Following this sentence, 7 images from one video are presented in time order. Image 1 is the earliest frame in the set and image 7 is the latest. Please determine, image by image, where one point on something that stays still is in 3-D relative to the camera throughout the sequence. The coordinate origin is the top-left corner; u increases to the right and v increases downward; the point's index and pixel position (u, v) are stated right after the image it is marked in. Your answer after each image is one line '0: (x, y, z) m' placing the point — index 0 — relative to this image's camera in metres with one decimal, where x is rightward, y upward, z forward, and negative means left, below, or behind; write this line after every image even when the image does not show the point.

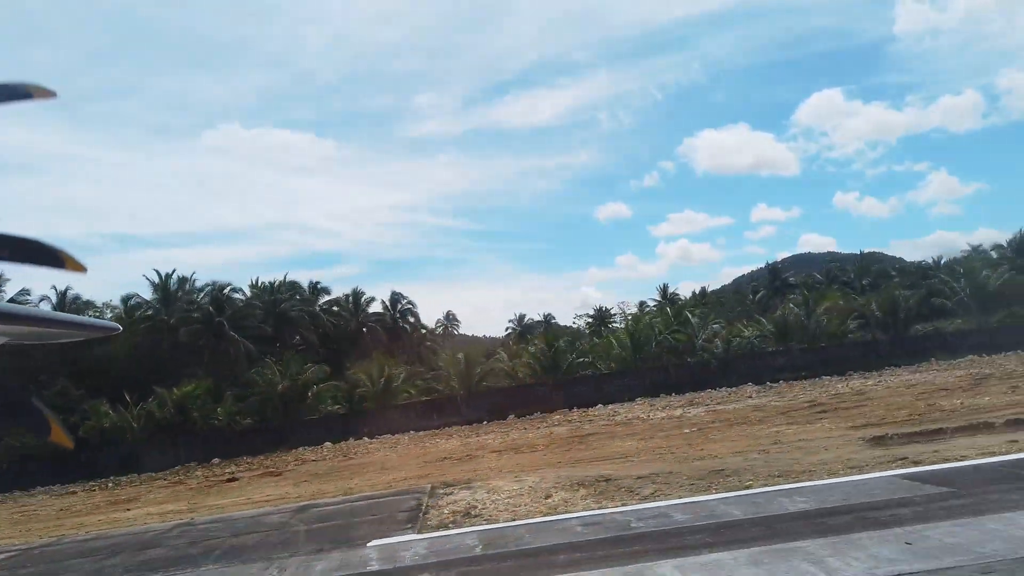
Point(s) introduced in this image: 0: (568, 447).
0: (+1.6, -4.0, +14.0) m
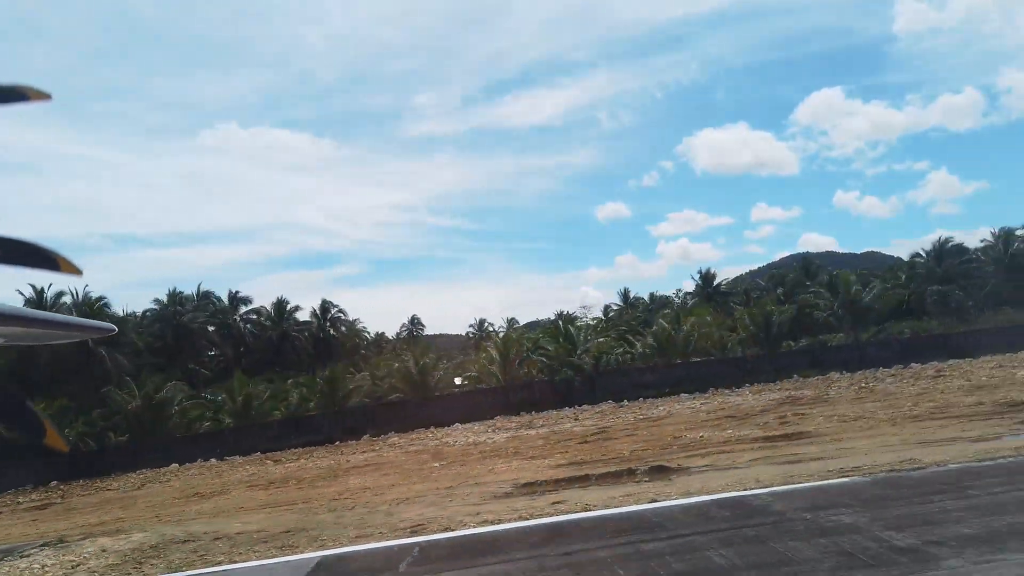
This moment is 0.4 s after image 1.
0: (-4.8, -4.8, +13.7) m
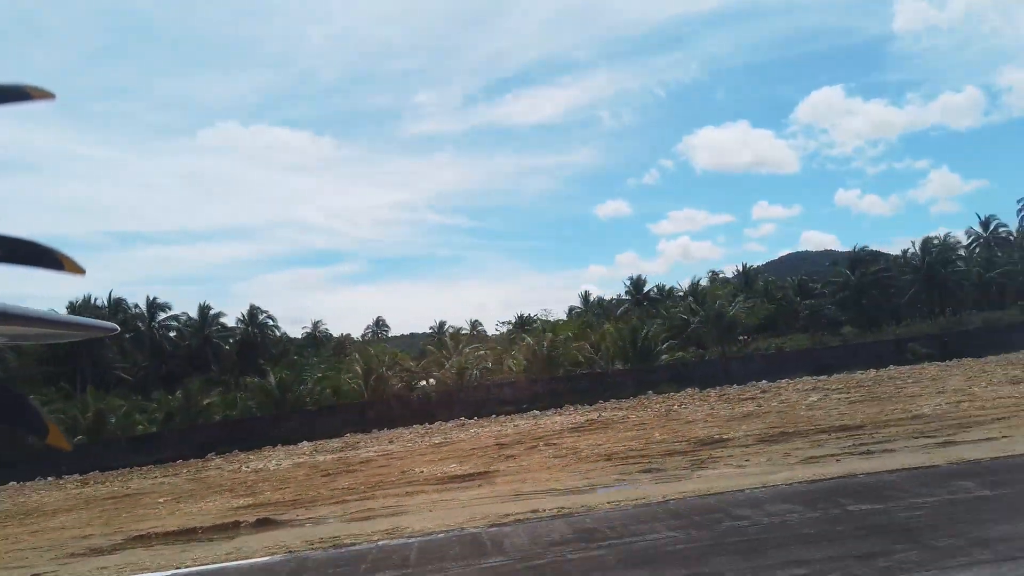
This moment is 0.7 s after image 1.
0: (-11.4, -5.5, +13.4) m
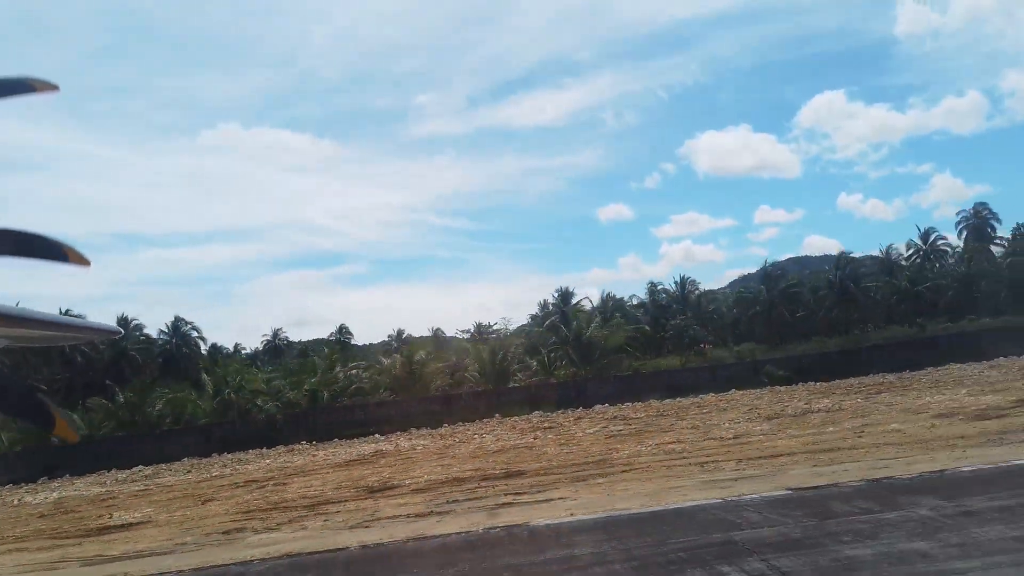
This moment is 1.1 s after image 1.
0: (-18.4, -6.4, +13.1) m
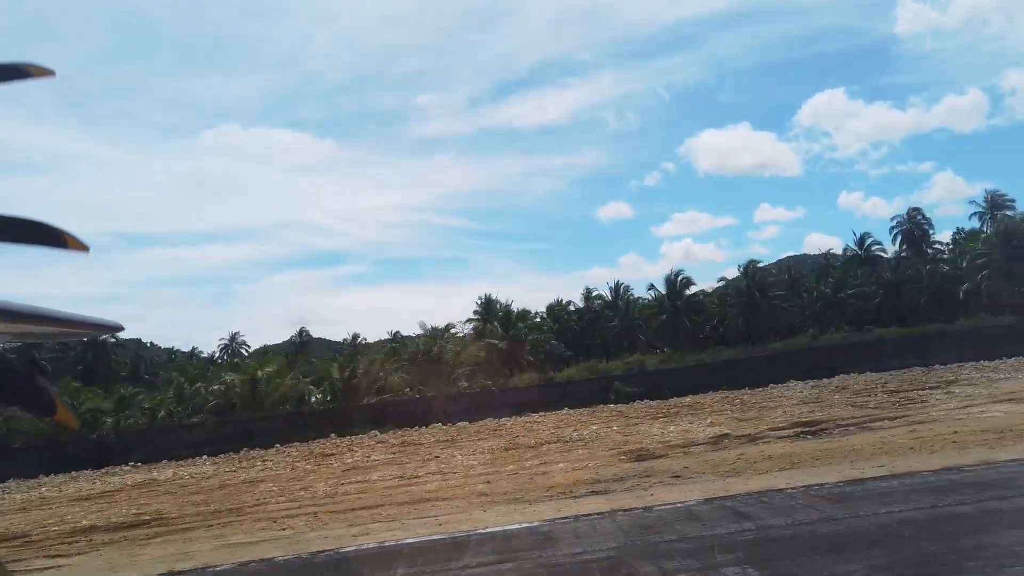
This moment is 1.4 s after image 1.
0: (-25.7, -7.3, +12.7) m
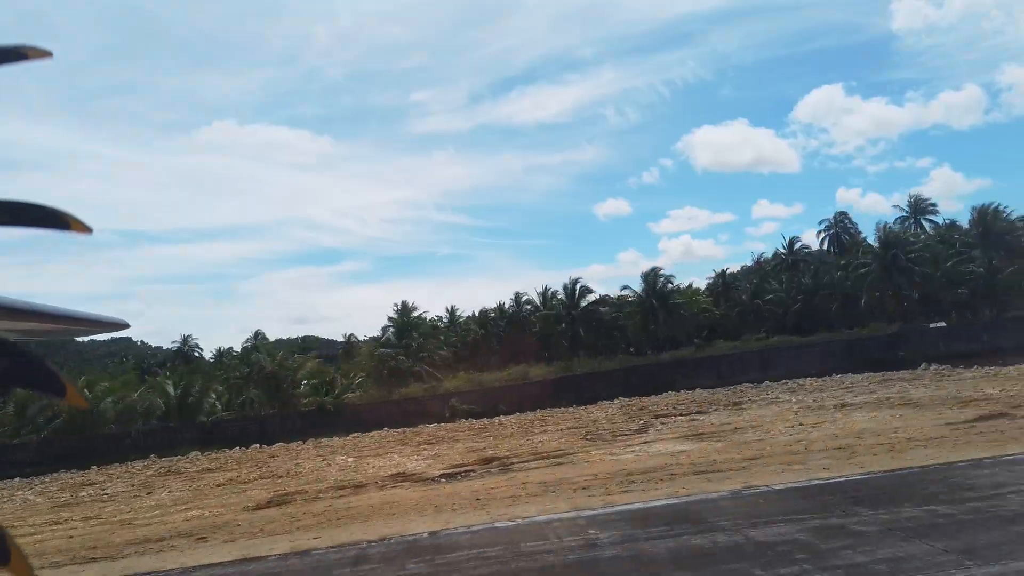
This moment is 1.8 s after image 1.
0: (-33.4, -8.2, +12.1) m
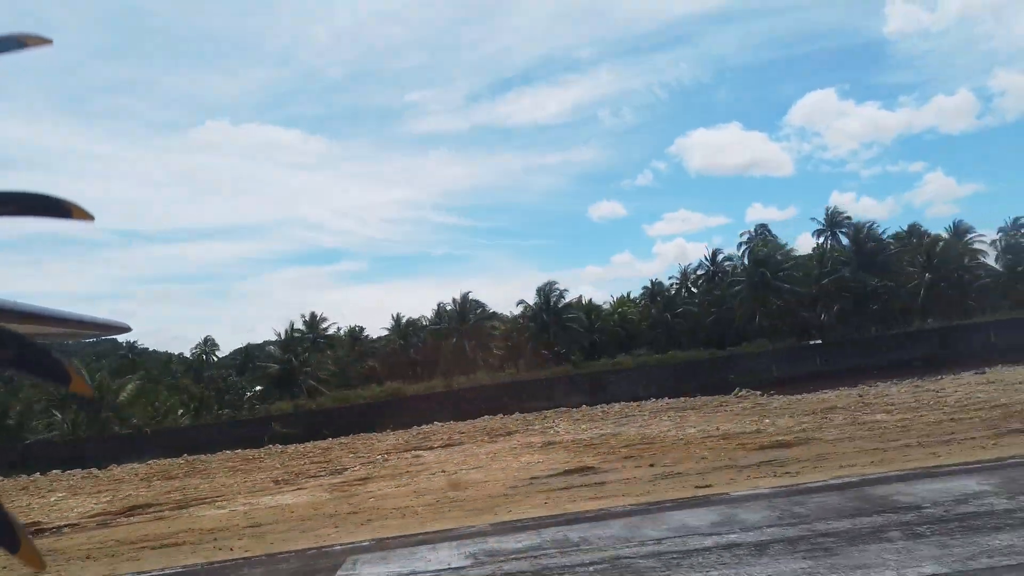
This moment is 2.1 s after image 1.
0: (-41.5, -9.0, +11.3) m
